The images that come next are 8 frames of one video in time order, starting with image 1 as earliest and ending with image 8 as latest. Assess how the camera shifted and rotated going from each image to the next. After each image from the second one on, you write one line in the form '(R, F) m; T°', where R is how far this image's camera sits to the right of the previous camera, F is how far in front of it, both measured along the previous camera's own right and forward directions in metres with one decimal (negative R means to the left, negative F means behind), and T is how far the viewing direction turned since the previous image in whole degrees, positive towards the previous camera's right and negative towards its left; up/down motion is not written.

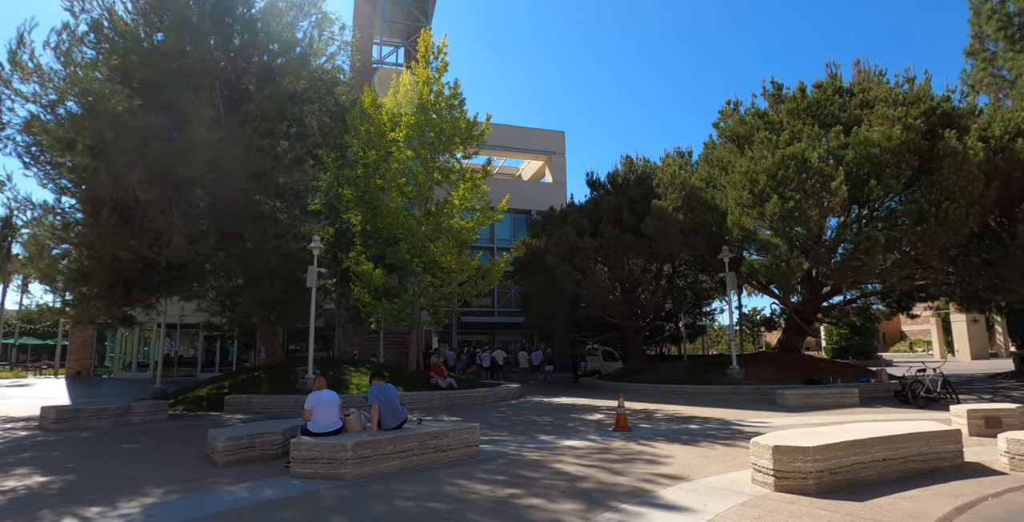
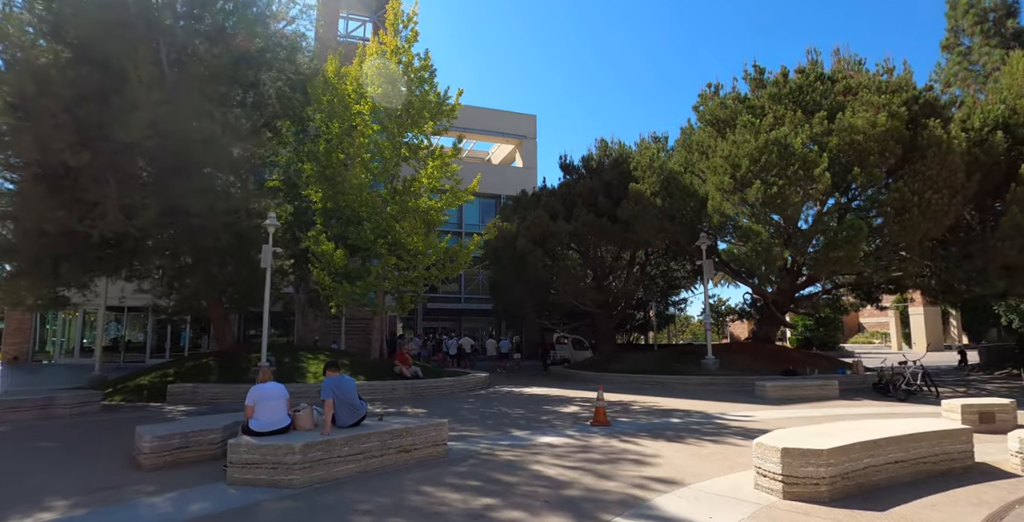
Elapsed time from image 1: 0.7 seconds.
(-0.1, +1.0) m; +3°
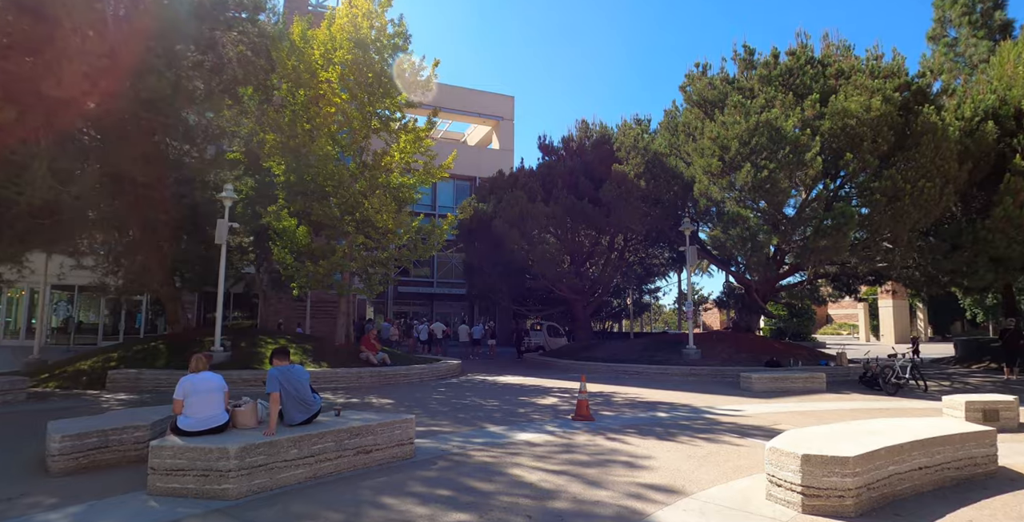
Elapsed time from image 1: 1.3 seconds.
(-0.1, +1.0) m; +3°
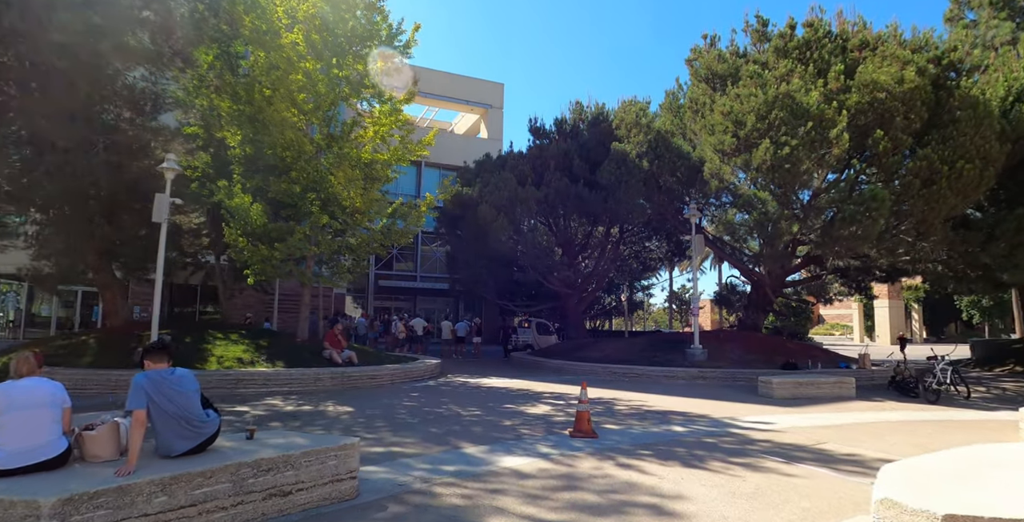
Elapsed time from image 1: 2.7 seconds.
(0.0, +2.0) m; +1°
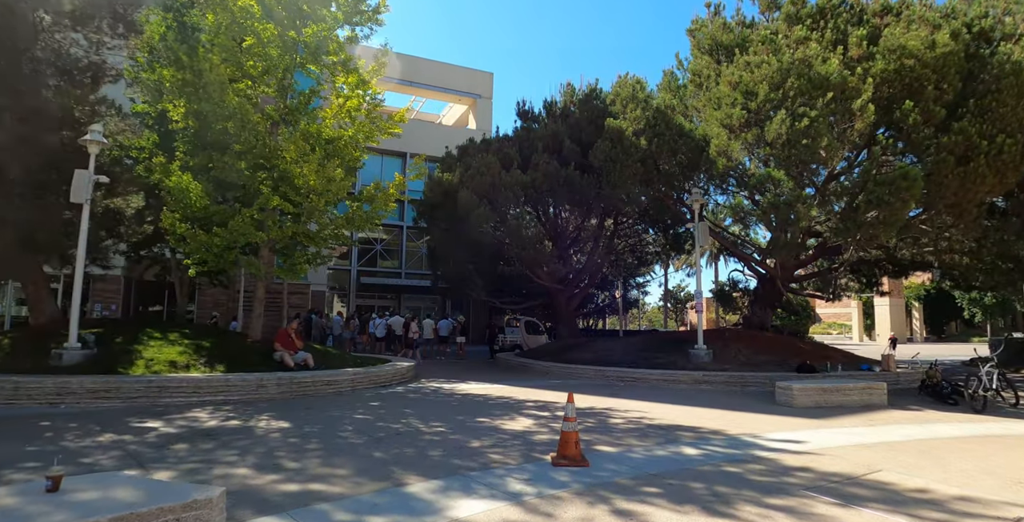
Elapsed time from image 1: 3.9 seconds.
(+0.3, +1.8) m; +1°
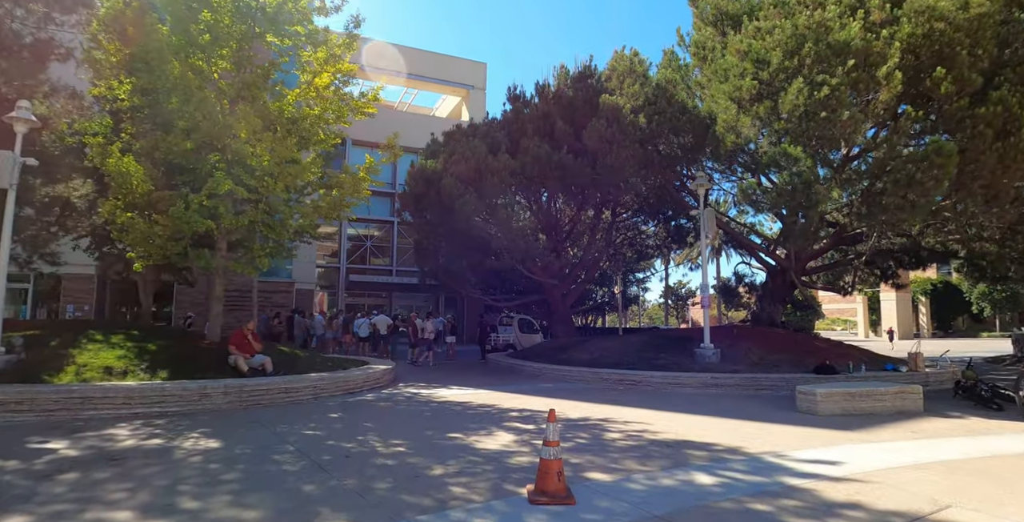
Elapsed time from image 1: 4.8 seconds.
(+0.3, +1.4) m; 0°
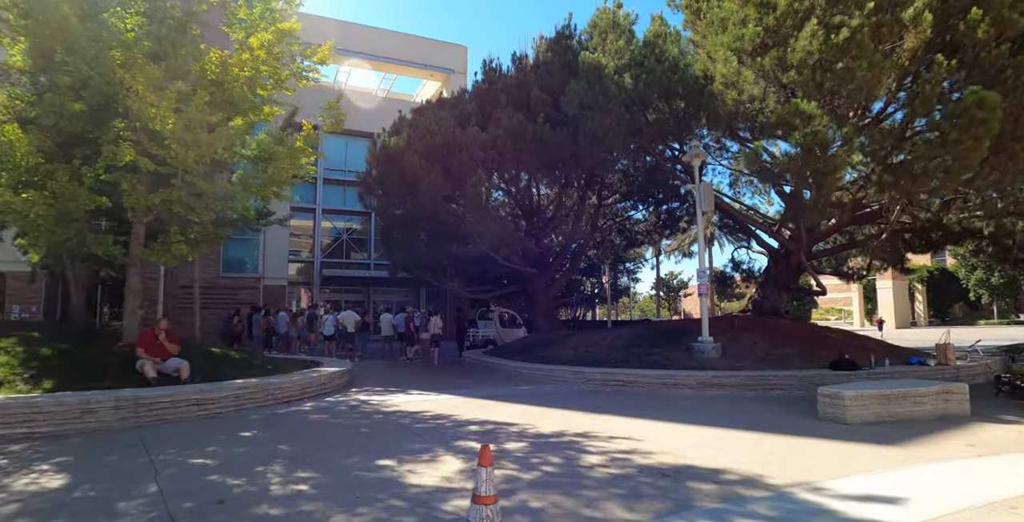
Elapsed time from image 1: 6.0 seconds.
(+0.5, +1.8) m; +1°
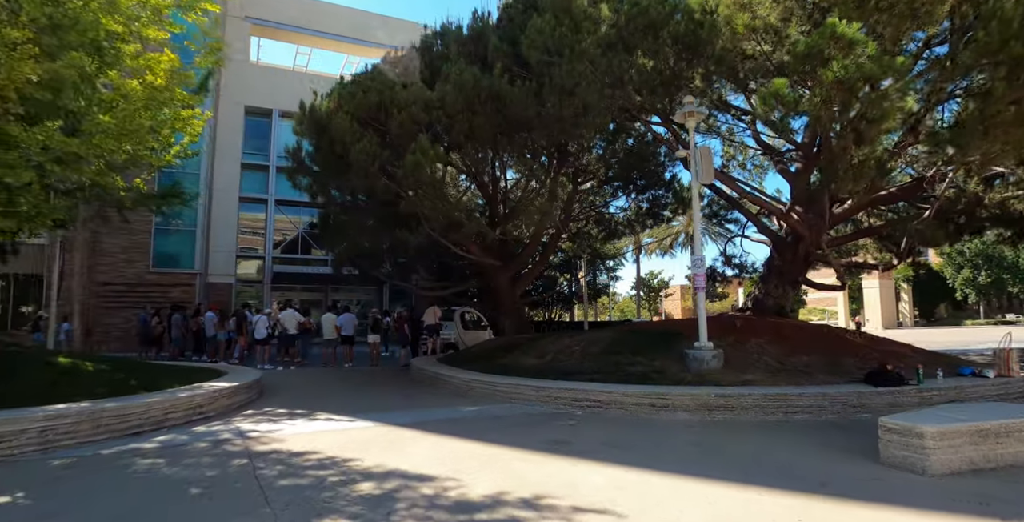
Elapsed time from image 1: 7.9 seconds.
(+0.6, +2.6) m; +2°
